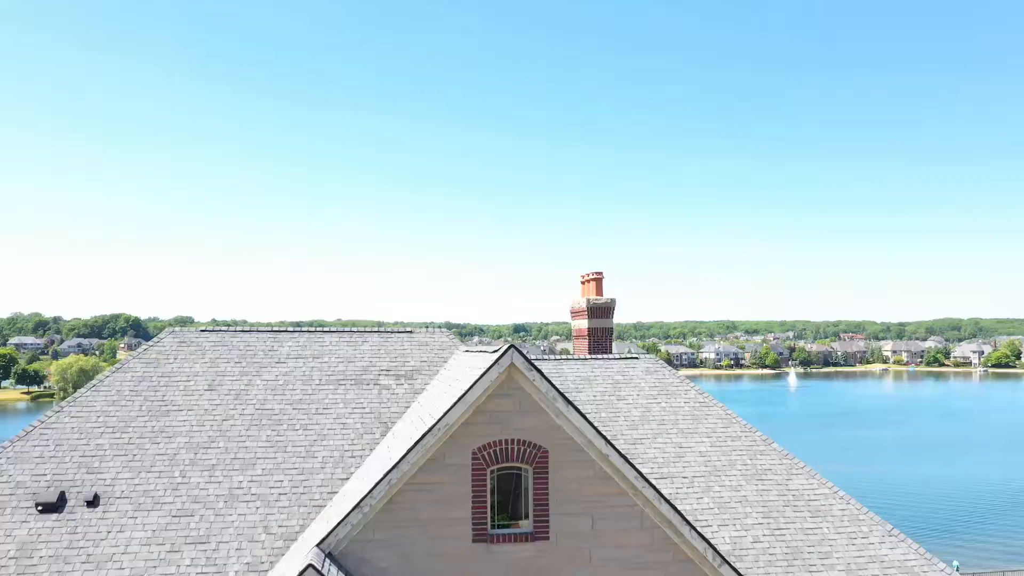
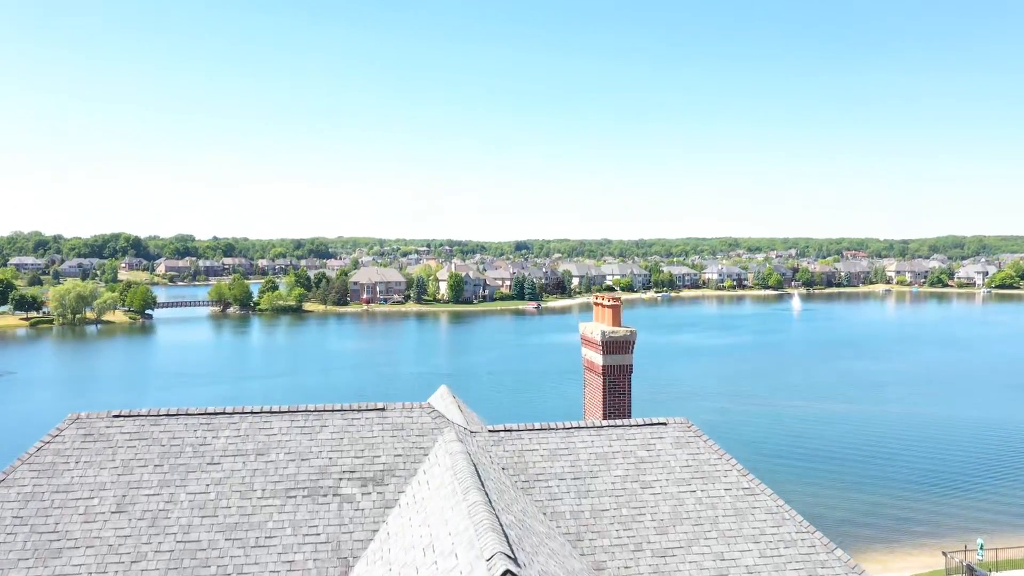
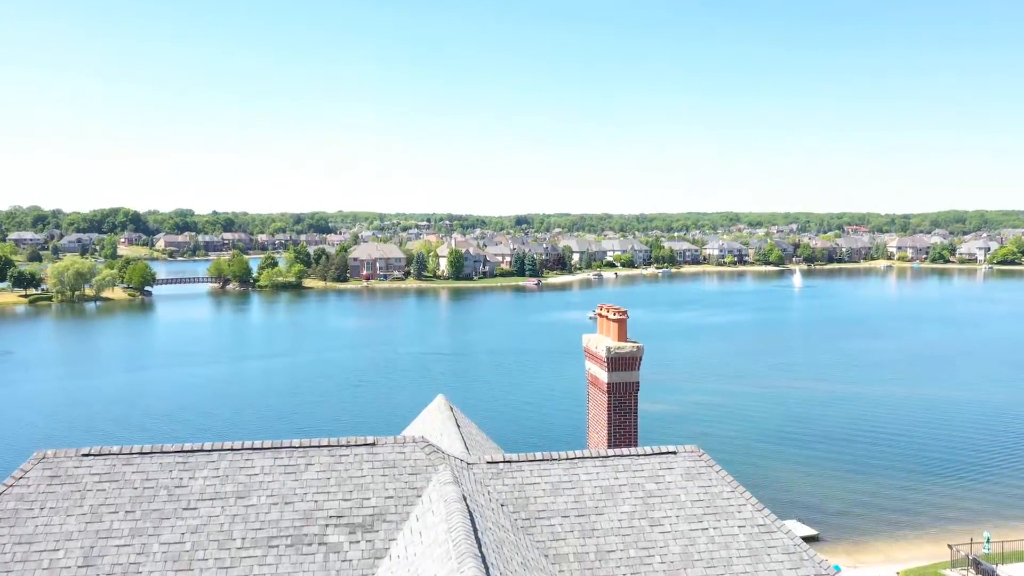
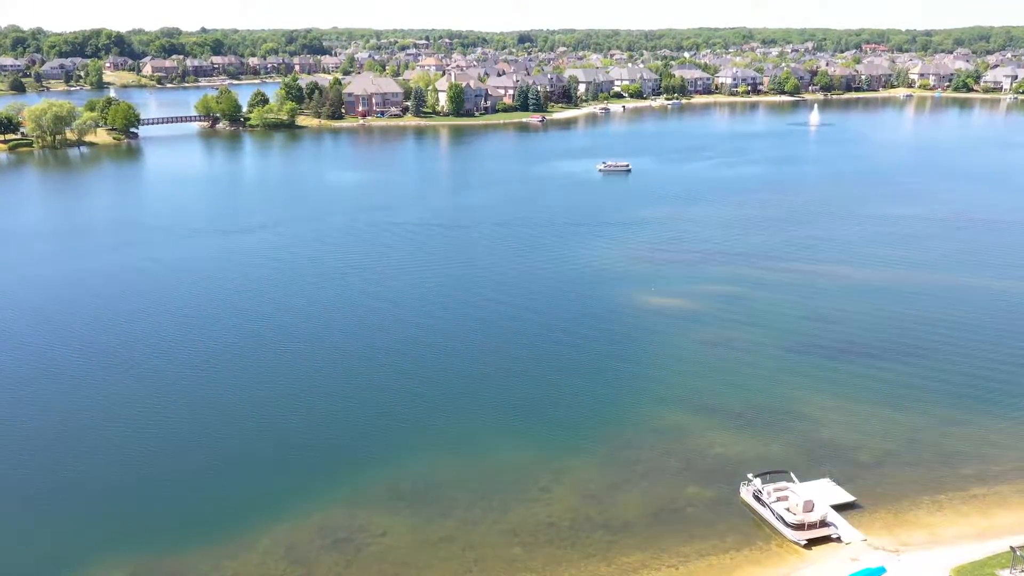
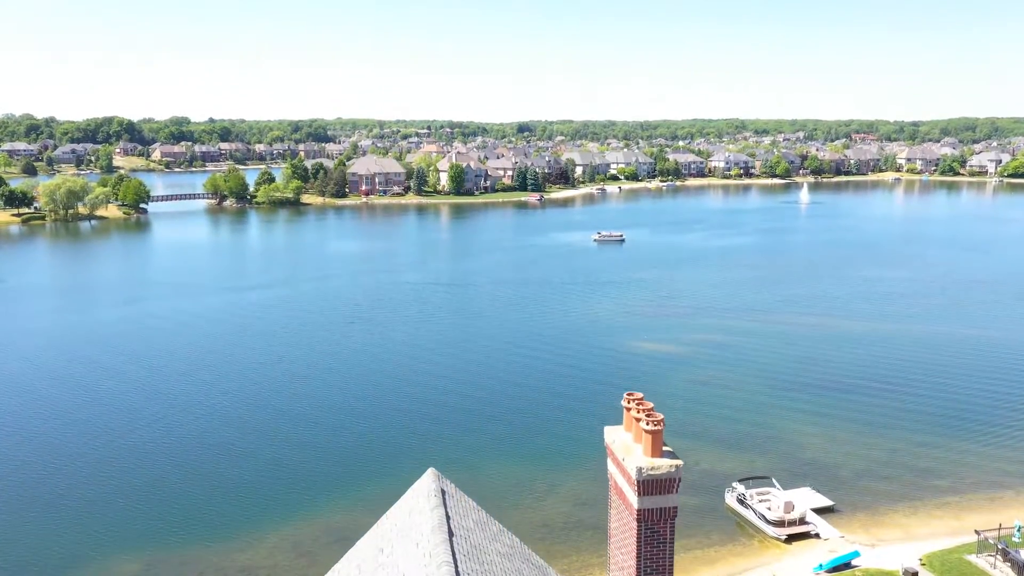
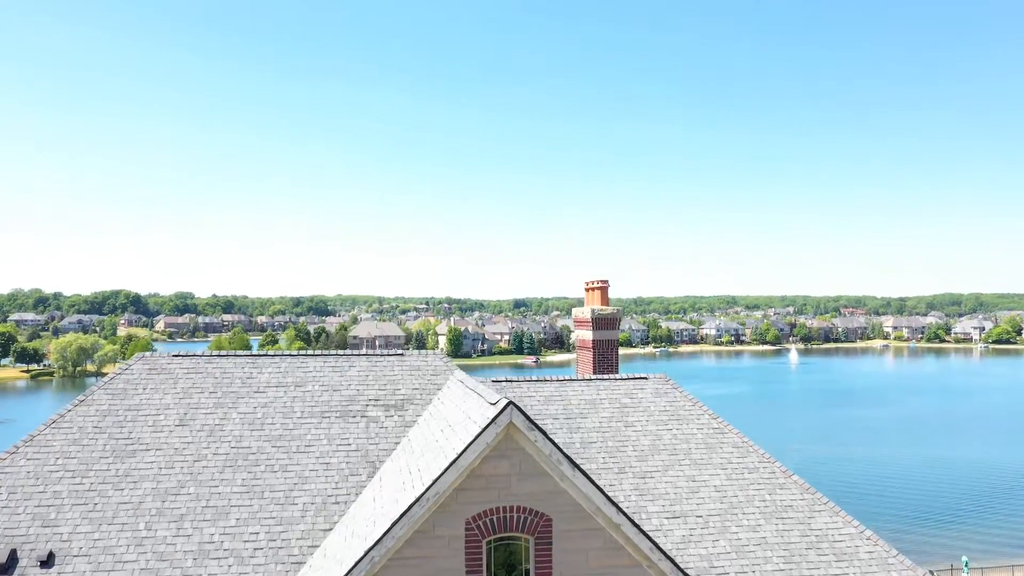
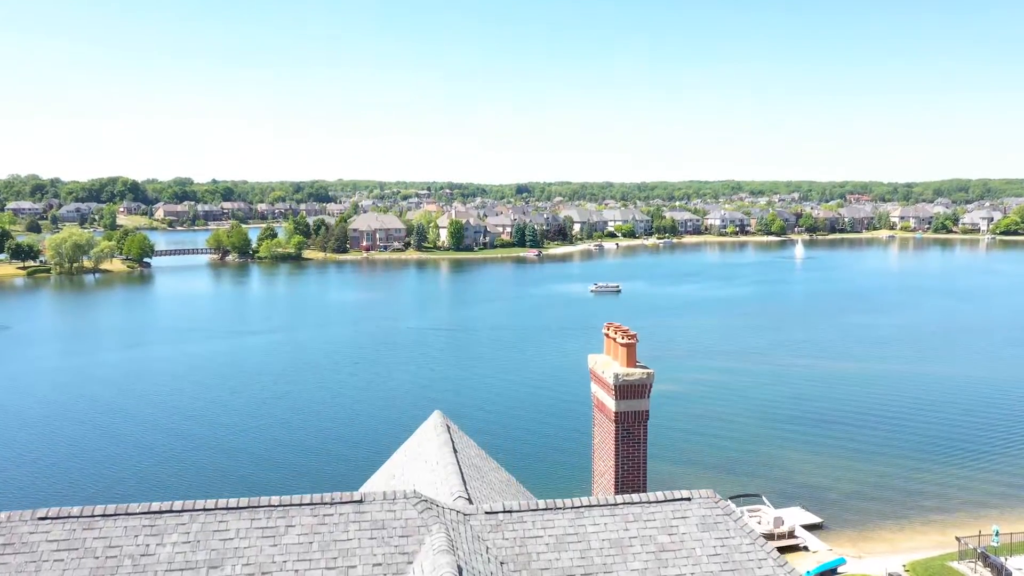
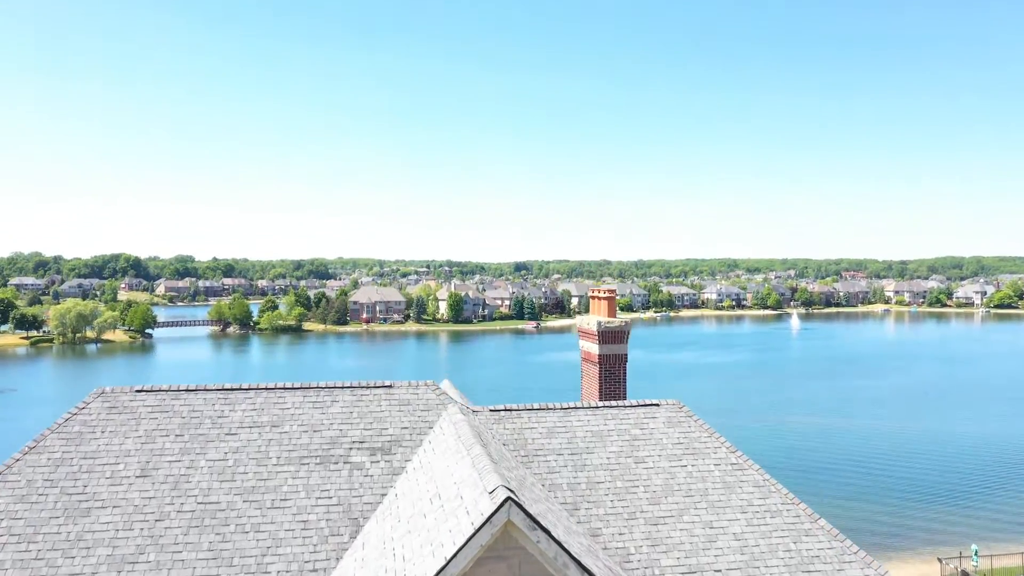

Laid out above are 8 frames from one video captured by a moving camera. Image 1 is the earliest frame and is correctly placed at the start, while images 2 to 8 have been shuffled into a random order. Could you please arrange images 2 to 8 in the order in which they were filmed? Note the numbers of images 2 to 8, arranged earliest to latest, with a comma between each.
6, 8, 2, 3, 7, 5, 4
